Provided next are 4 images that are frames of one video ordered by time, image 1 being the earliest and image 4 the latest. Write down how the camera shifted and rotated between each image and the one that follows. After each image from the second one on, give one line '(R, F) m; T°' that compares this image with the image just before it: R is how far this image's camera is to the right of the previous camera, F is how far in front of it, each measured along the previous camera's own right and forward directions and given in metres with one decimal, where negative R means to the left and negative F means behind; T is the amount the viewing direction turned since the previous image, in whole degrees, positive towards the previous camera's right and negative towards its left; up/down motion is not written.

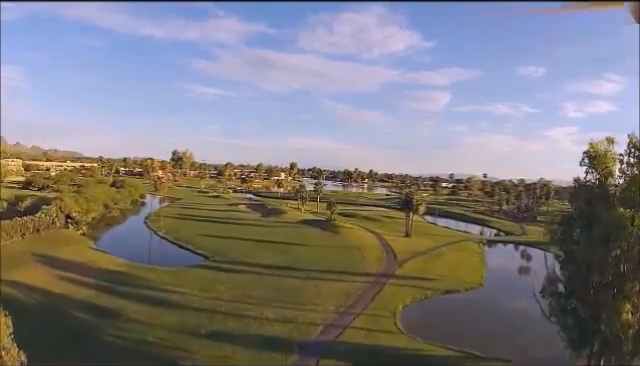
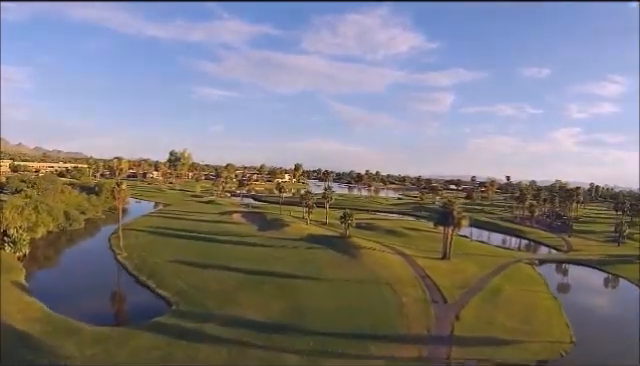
(-0.6, +10.1) m; -1°
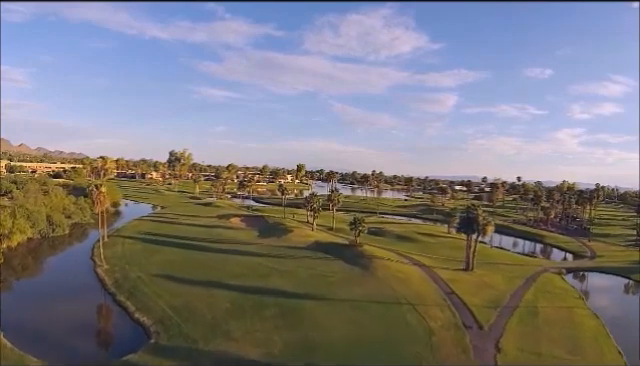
(-0.4, +3.8) m; 0°
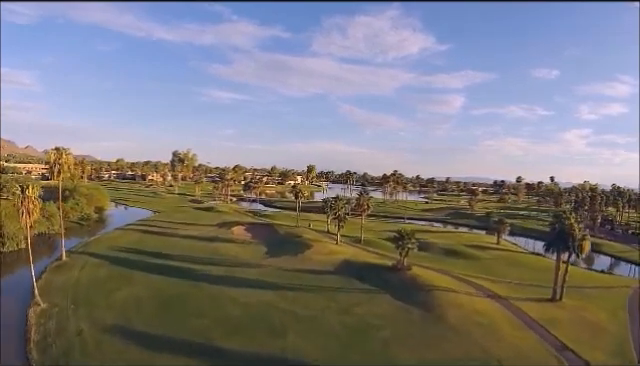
(-1.2, +8.6) m; -1°
